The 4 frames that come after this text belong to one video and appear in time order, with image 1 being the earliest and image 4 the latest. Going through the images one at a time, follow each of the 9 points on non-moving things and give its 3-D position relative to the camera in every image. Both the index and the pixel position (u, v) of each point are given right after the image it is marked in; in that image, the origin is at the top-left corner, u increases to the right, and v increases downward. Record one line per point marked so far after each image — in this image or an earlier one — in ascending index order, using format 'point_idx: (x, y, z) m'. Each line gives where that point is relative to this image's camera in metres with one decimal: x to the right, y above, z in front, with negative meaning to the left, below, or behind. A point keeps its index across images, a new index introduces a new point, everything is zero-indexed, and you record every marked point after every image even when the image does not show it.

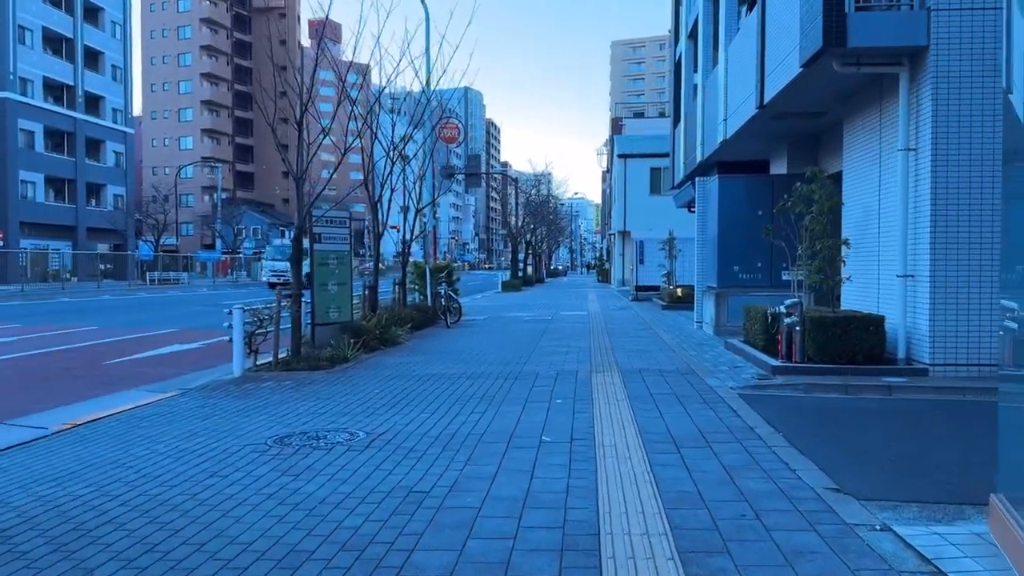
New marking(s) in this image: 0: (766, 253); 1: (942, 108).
0: (+5.3, +0.7, +16.8) m
1: (+5.8, +2.4, +10.8) m
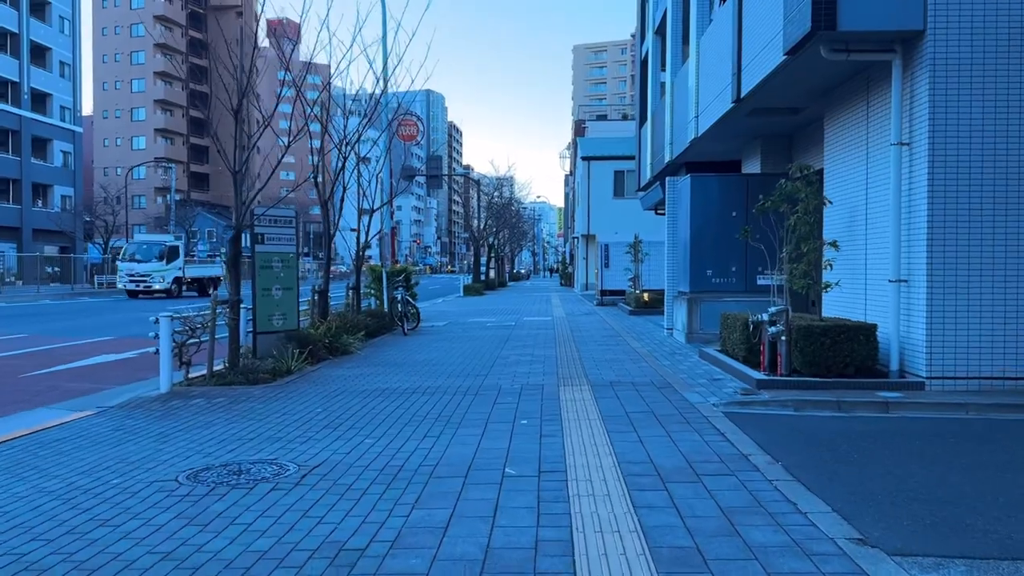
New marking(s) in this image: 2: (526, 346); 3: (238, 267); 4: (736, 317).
0: (+4.5, +0.6, +15.9) m
1: (+5.3, +2.3, +9.9) m
2: (+0.3, -1.2, +17.4) m
3: (-4.7, +0.3, +13.5) m
4: (+3.4, -0.4, +12.2) m
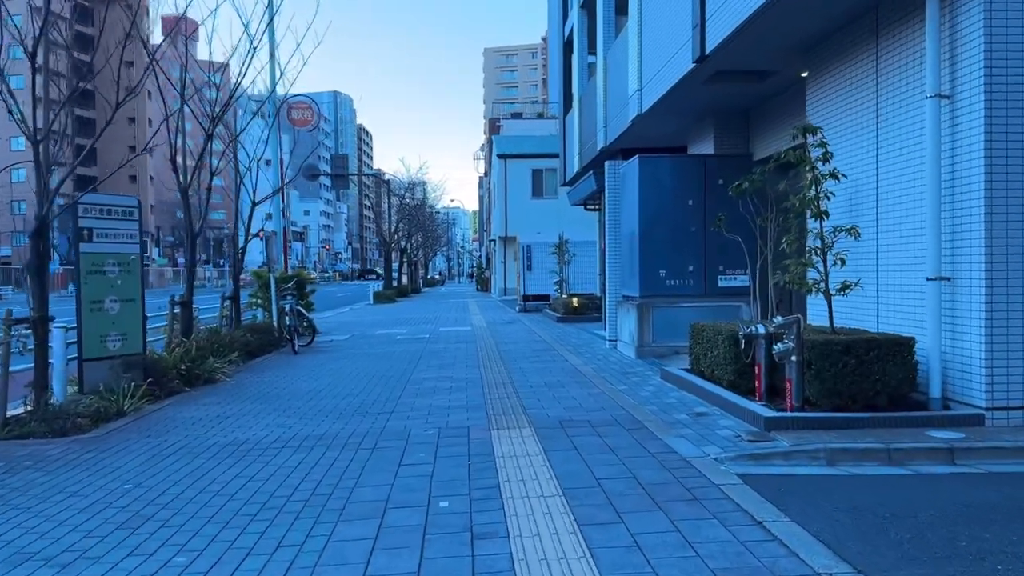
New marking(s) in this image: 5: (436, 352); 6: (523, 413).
0: (+3.1, +0.6, +13.3) m
1: (+4.5, +2.3, +7.4) m
2: (-1.2, -1.4, +14.2) m
3: (-5.8, +0.2, +9.9) m
4: (+2.4, -0.5, +9.4) m
5: (-1.6, -1.3, +16.7) m
6: (+0.1, -1.4, +8.9) m
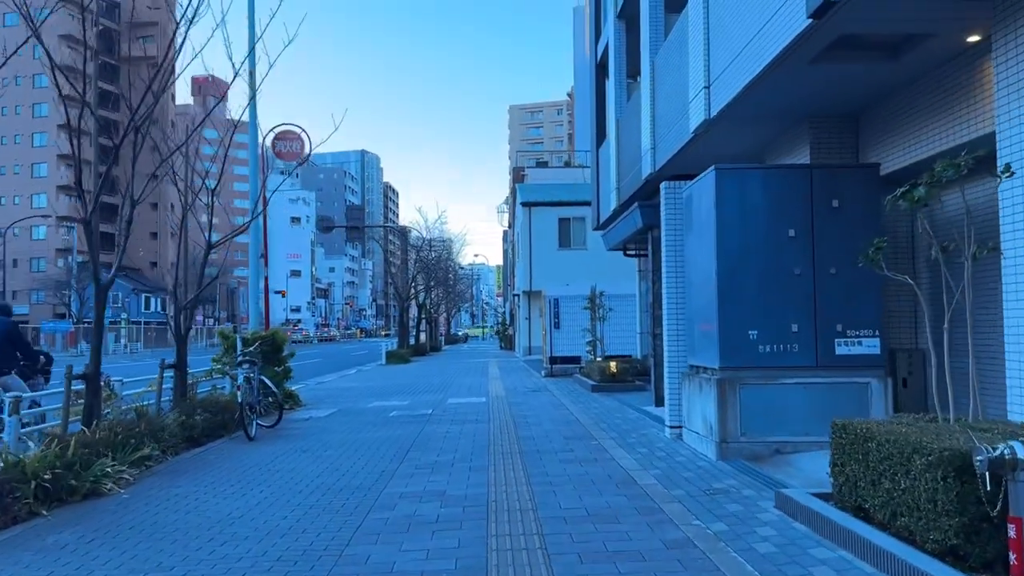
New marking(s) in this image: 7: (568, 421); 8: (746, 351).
0: (+3.4, -0.2, +9.2) m
1: (+4.5, +2.0, +3.4) m
2: (-0.9, -2.2, +10.1) m
3: (-5.6, -0.4, +6.1) m
4: (+2.5, -1.0, +5.3) m
5: (-1.2, -2.4, +12.6) m
6: (+0.3, -1.9, +4.8) m
7: (+1.0, -2.3, +13.5) m
8: (+2.6, -0.7, +9.2) m
